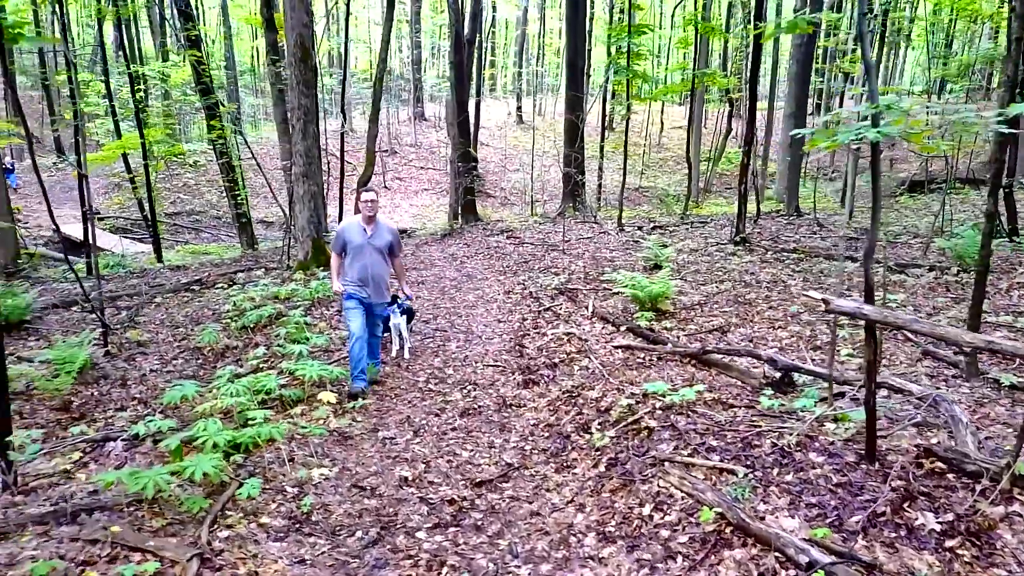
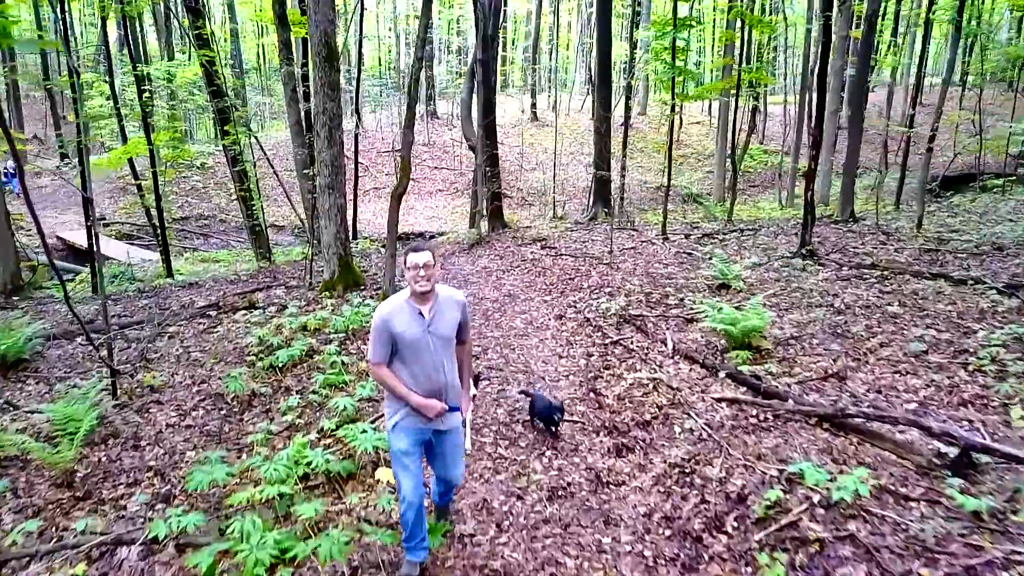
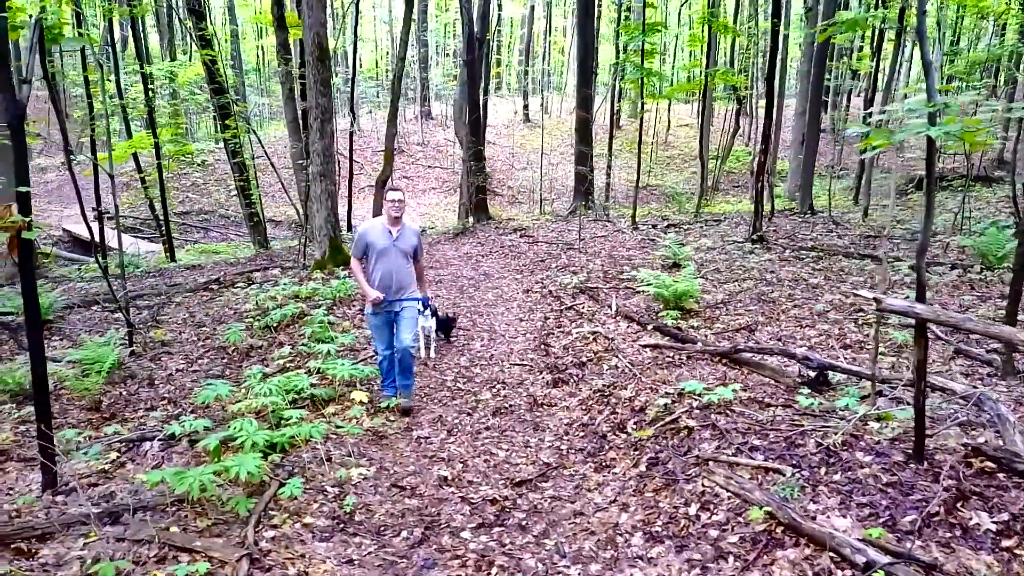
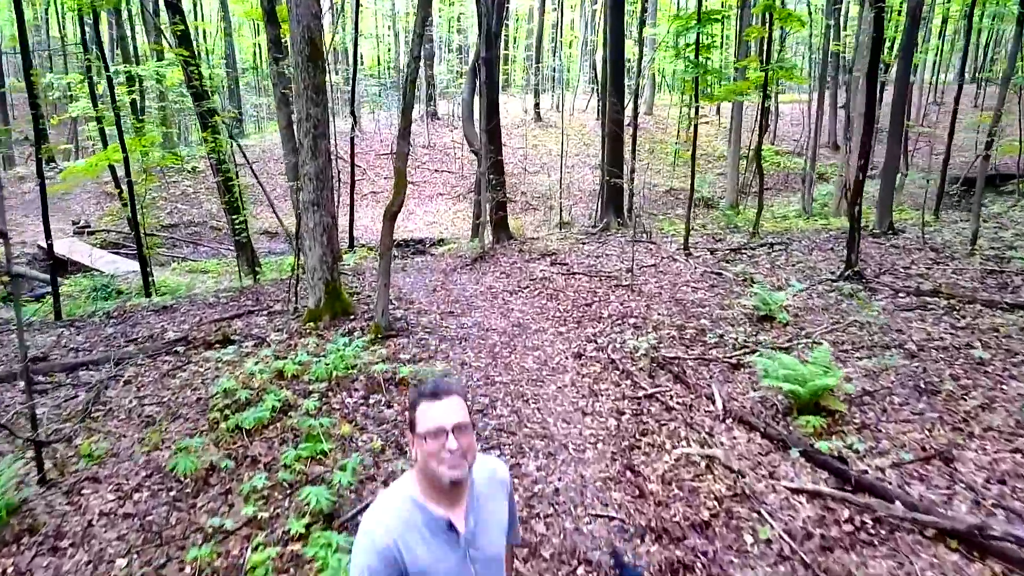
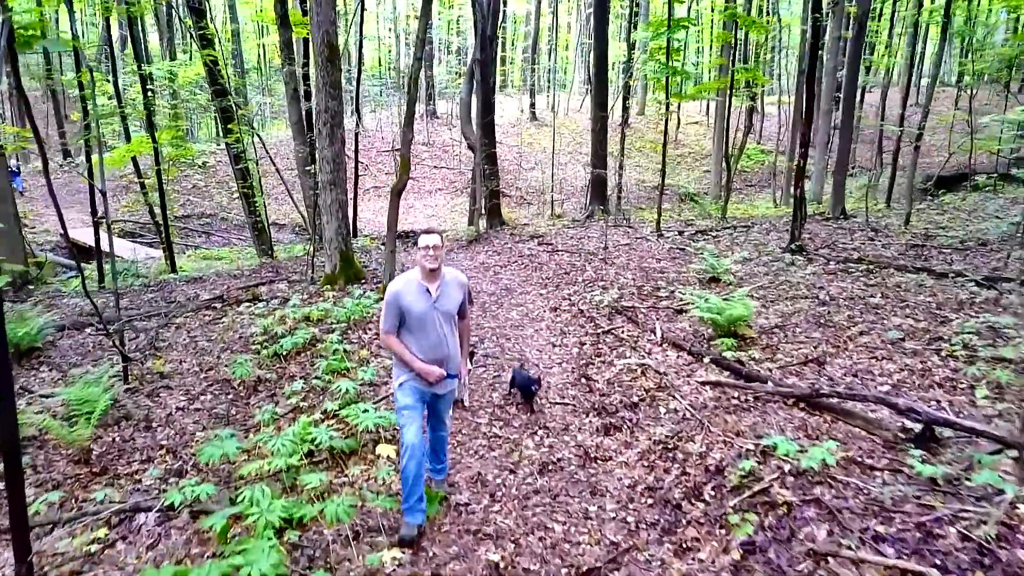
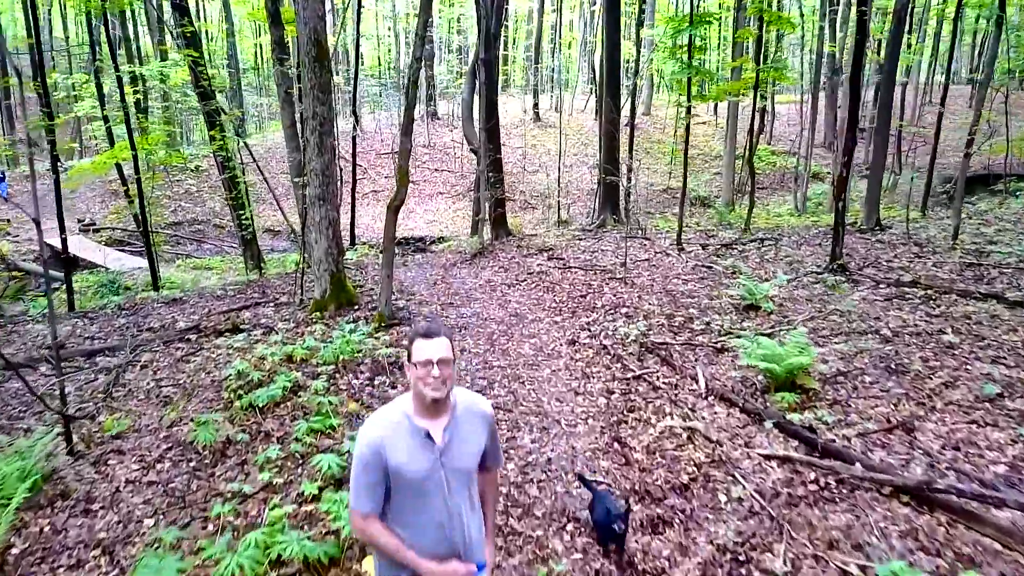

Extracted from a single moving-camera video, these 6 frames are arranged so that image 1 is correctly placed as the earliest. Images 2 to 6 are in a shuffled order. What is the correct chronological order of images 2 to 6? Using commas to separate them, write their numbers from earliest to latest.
3, 5, 2, 6, 4
